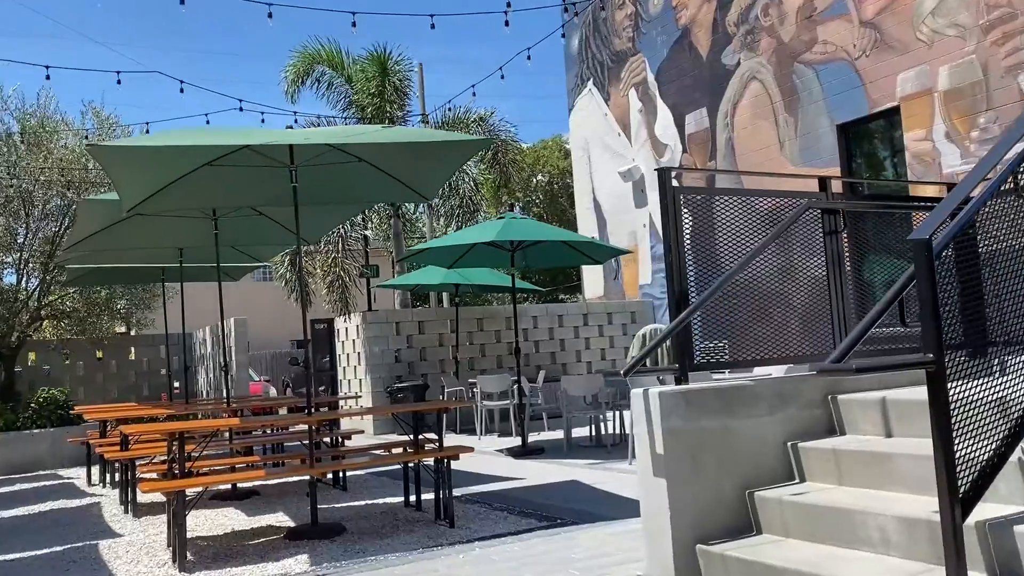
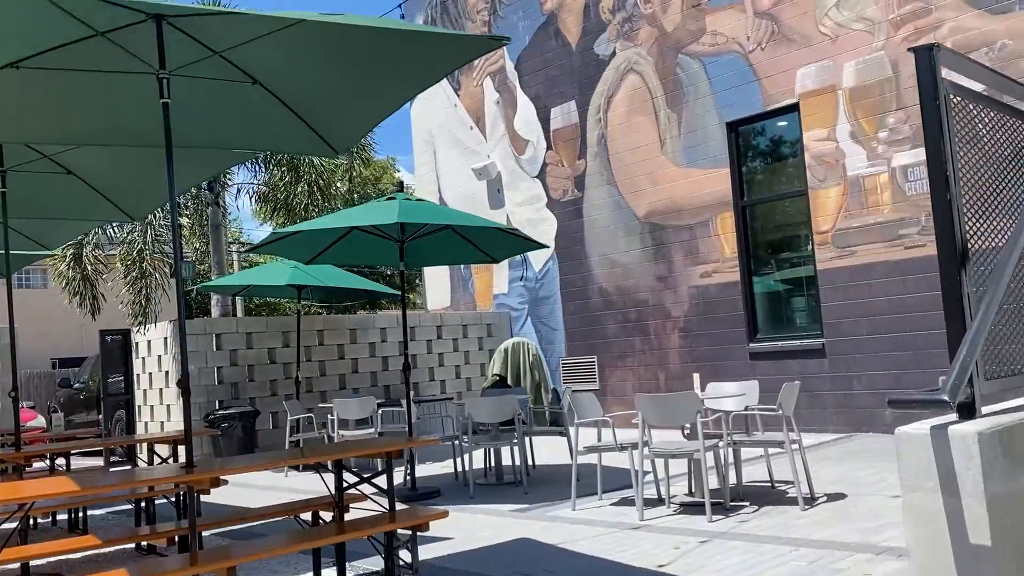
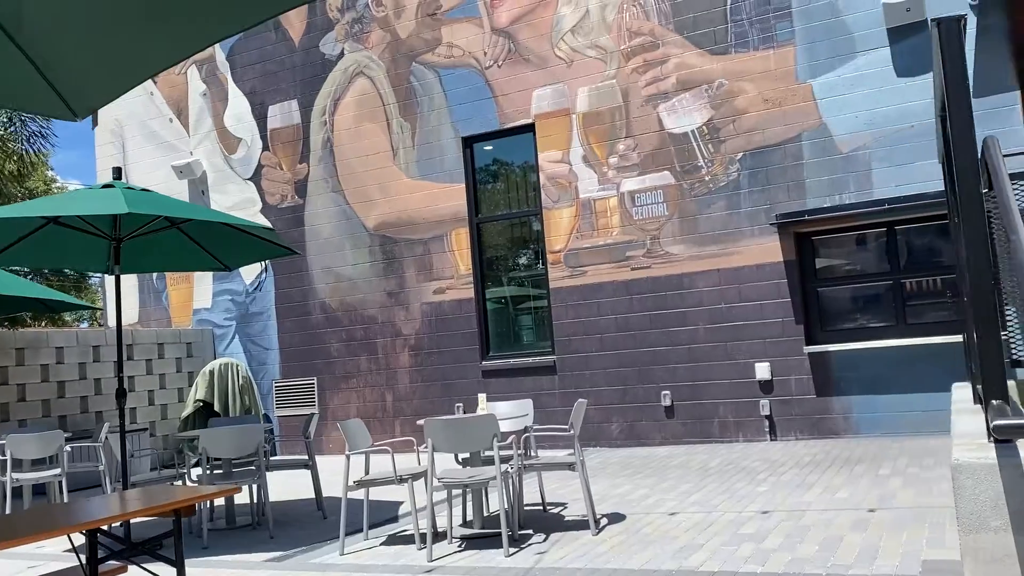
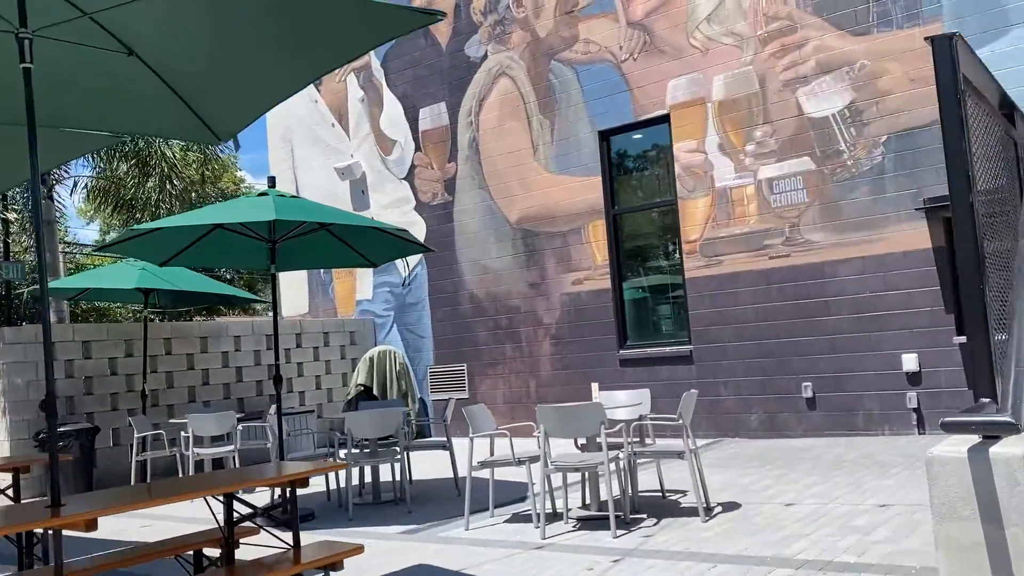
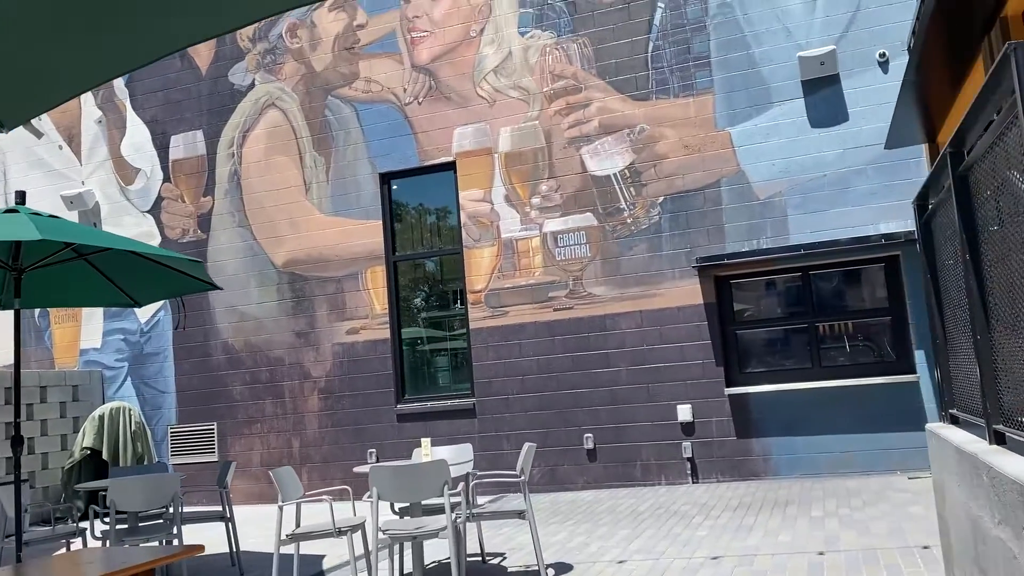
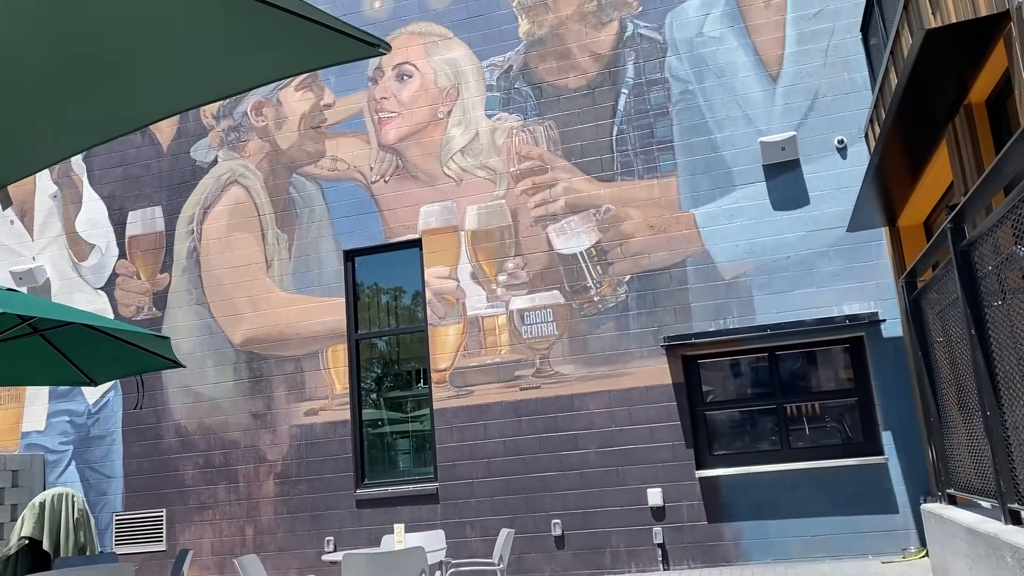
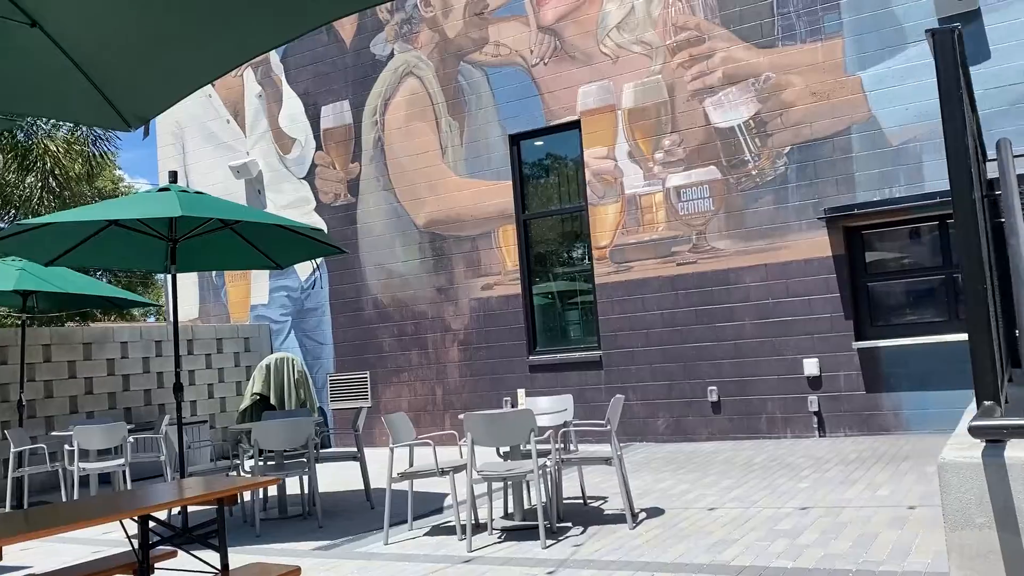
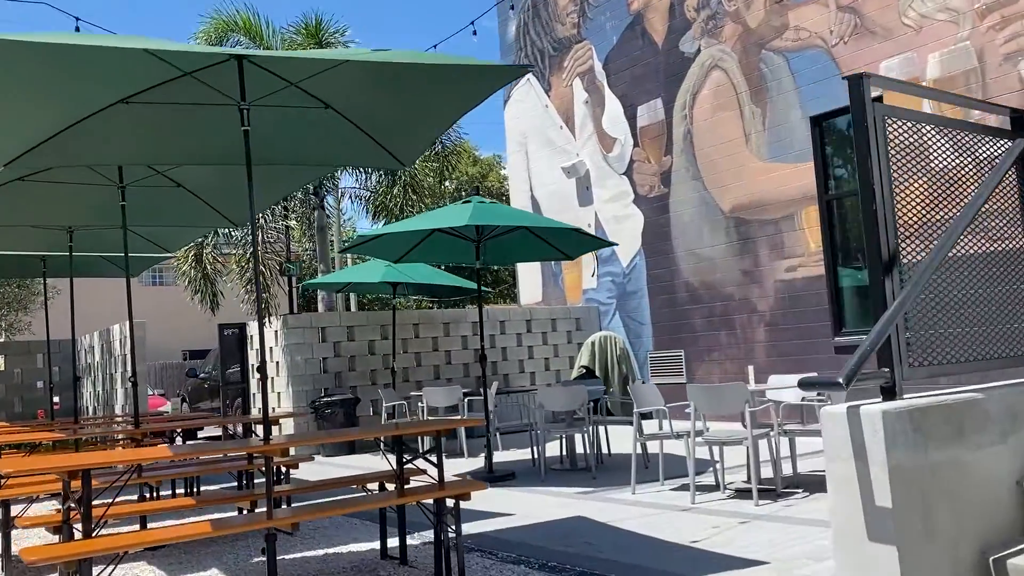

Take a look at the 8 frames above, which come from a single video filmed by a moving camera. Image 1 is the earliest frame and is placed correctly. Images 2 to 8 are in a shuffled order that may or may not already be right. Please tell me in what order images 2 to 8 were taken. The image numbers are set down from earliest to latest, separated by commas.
8, 2, 4, 7, 3, 5, 6
